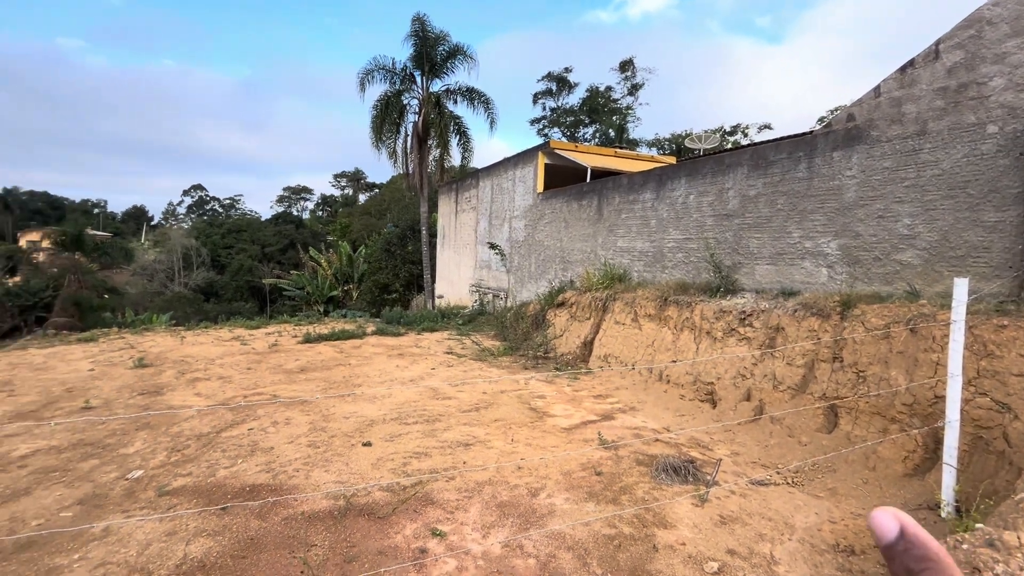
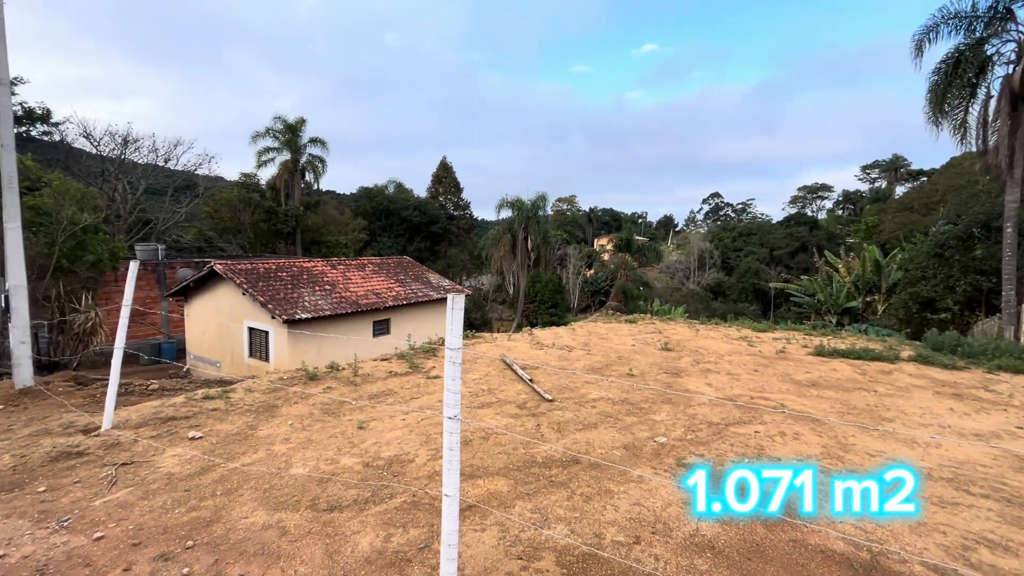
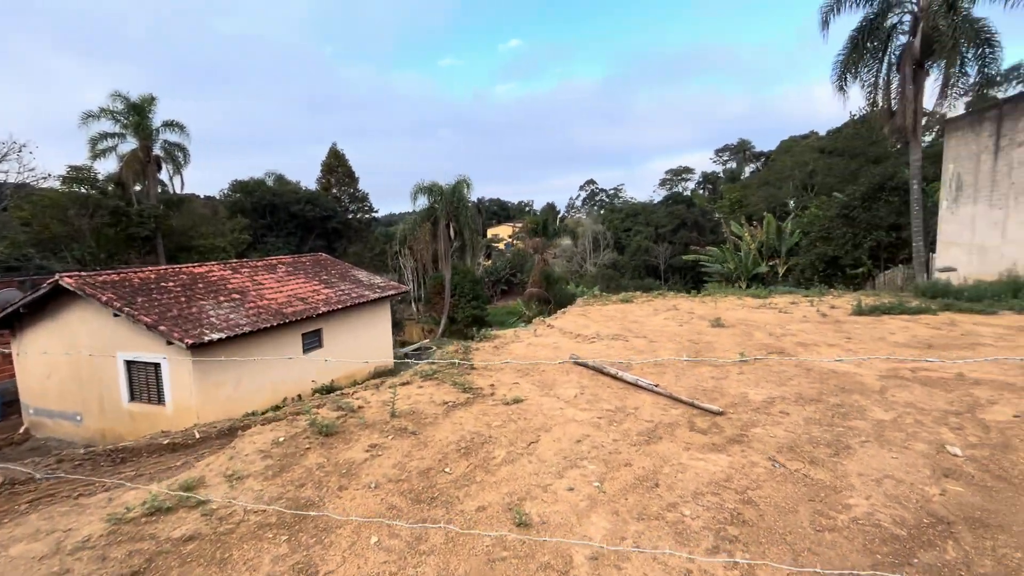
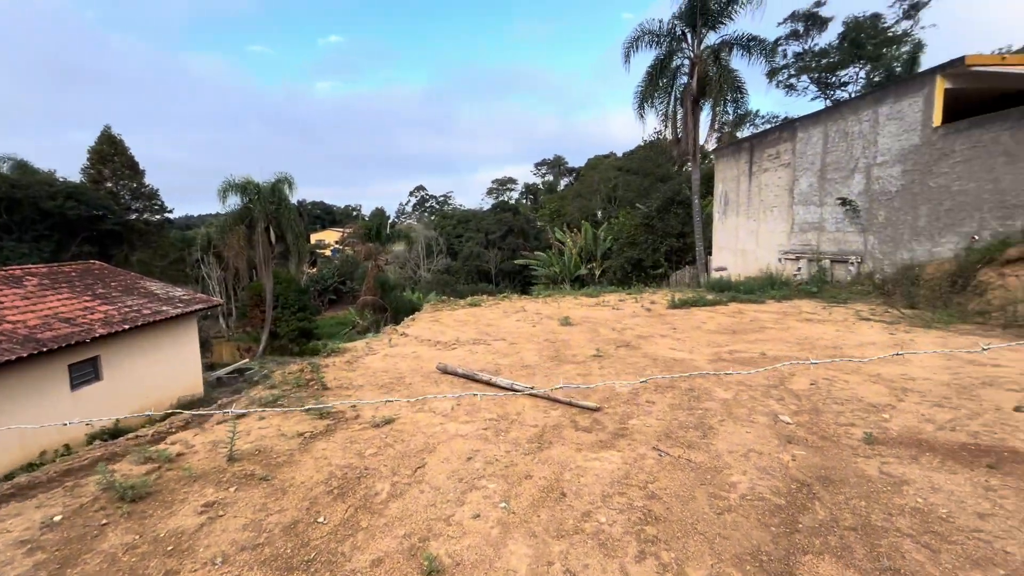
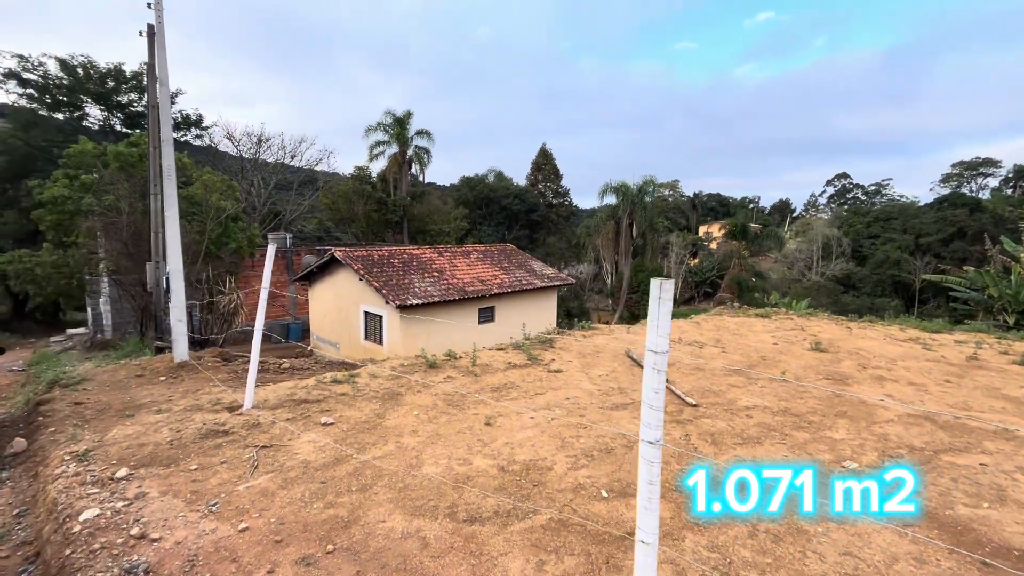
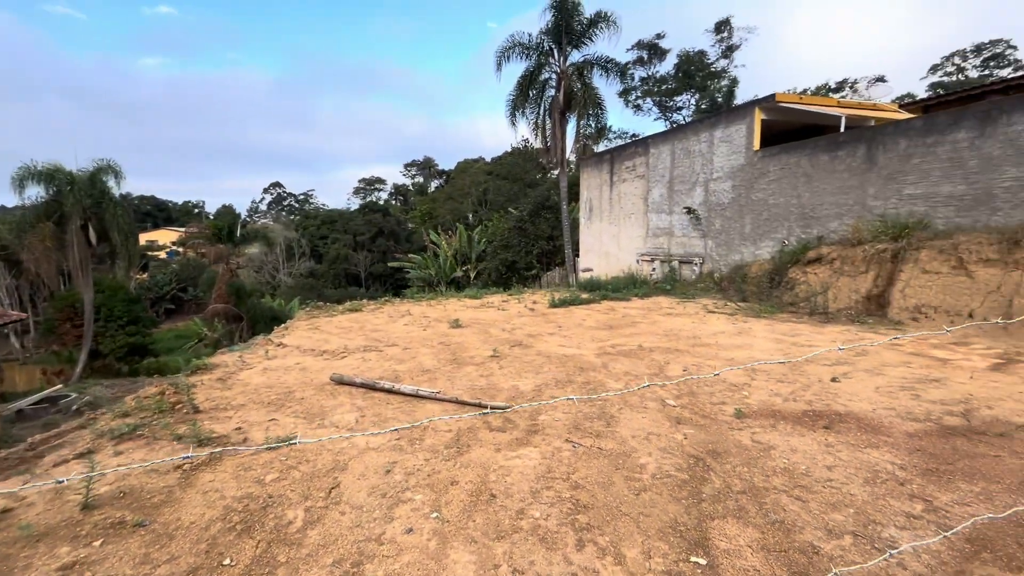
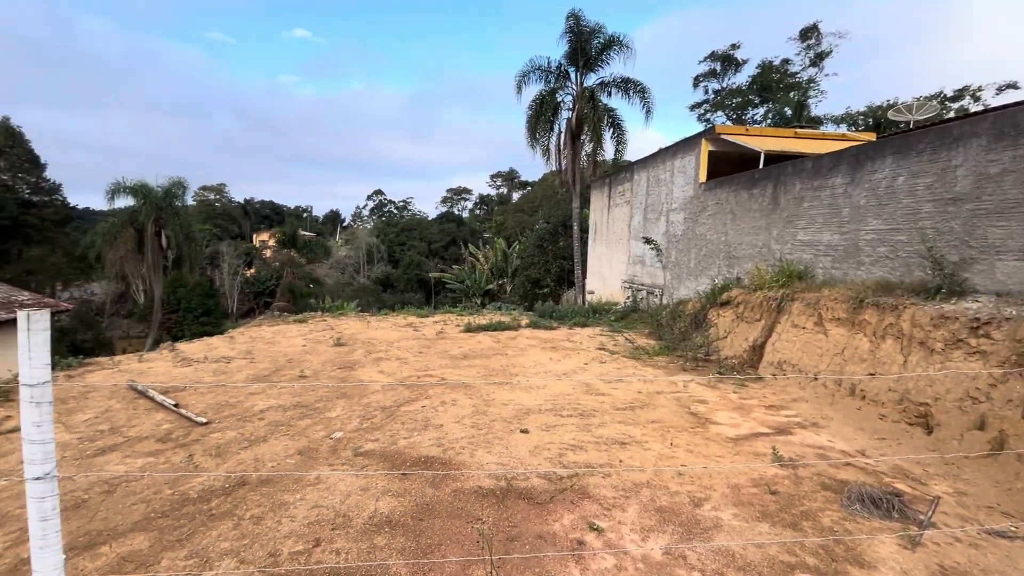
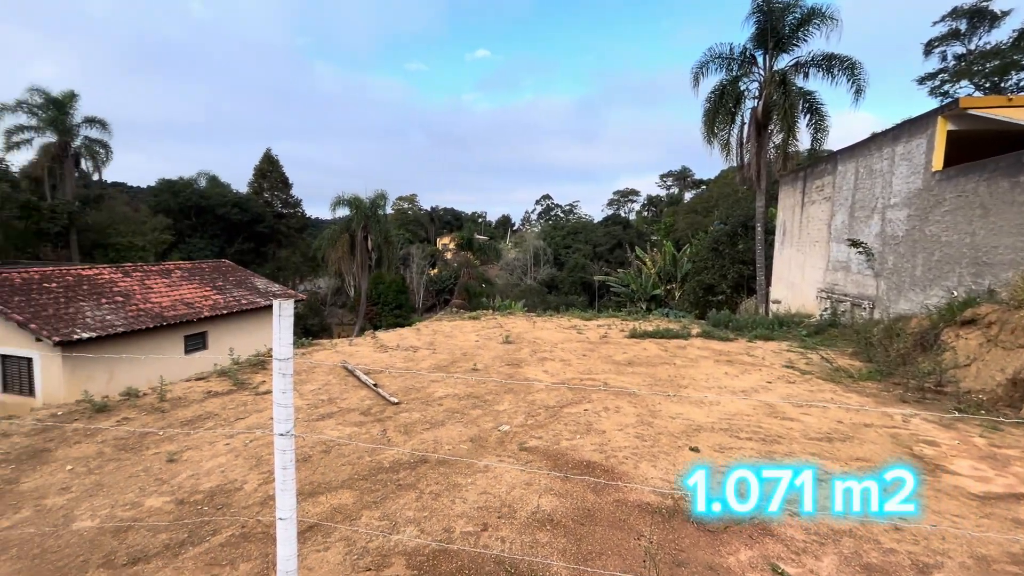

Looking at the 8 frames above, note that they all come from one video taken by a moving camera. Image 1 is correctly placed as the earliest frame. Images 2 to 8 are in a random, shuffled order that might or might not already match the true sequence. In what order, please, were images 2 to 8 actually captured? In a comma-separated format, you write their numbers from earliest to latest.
7, 8, 2, 5, 3, 4, 6
